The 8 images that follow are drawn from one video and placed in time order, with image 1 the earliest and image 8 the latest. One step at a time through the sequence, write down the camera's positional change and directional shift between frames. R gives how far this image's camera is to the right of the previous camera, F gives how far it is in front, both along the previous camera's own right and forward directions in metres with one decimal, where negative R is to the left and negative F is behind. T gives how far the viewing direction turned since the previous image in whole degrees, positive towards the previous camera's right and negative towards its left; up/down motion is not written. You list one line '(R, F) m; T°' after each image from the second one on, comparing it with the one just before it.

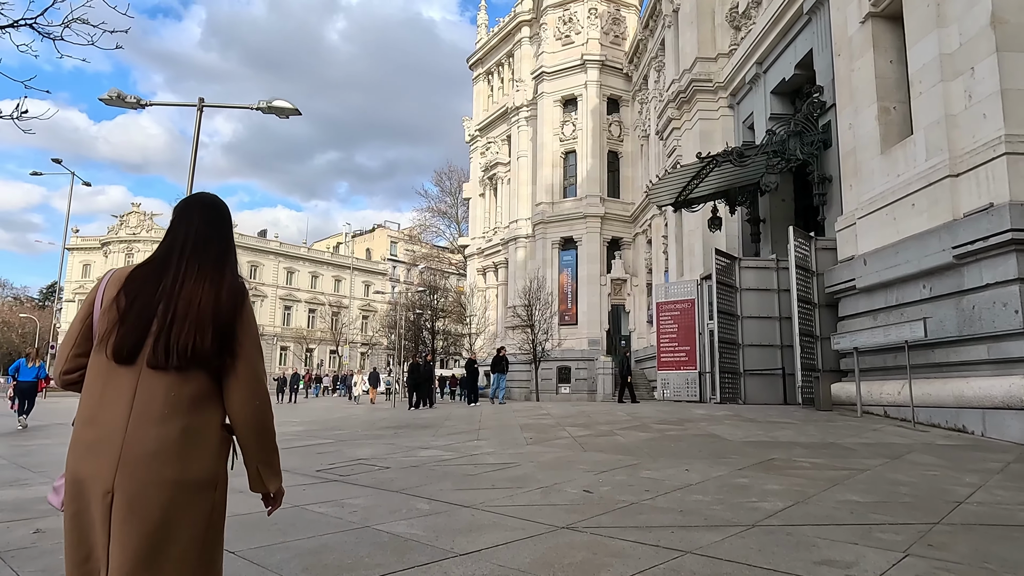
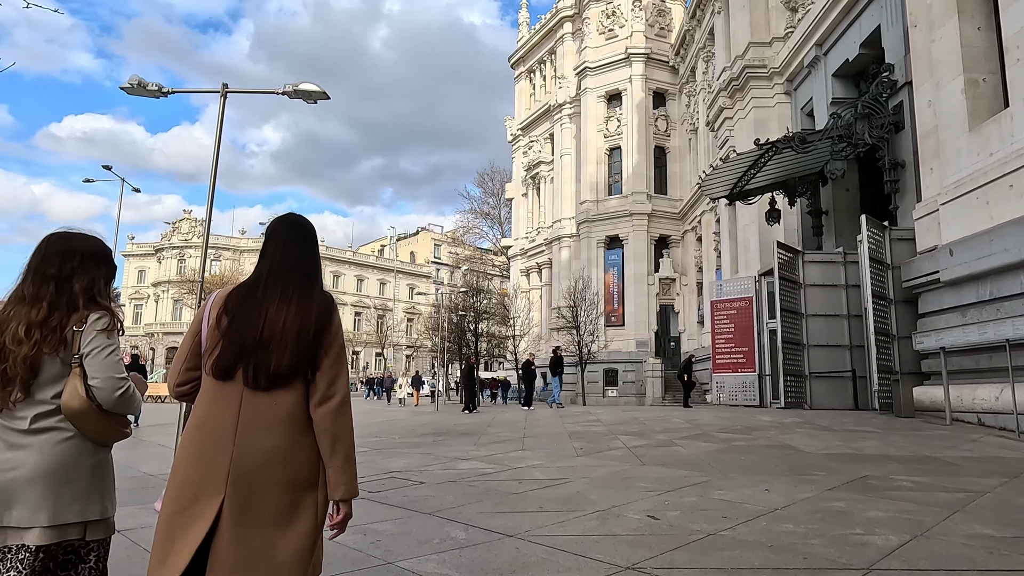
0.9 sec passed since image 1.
(0.0, +0.9) m; -4°
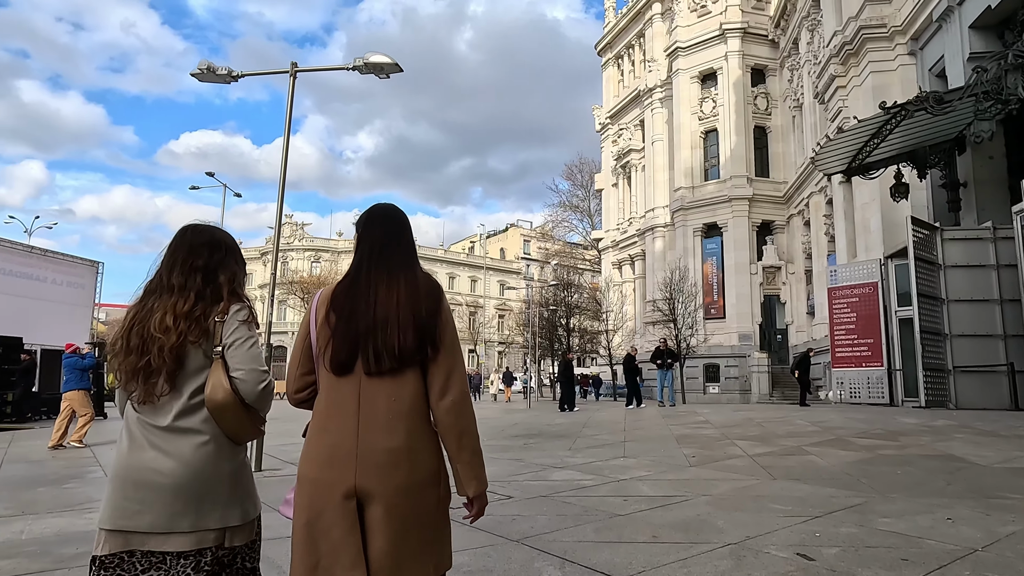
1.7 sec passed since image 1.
(-0.1, +1.1) m; -8°
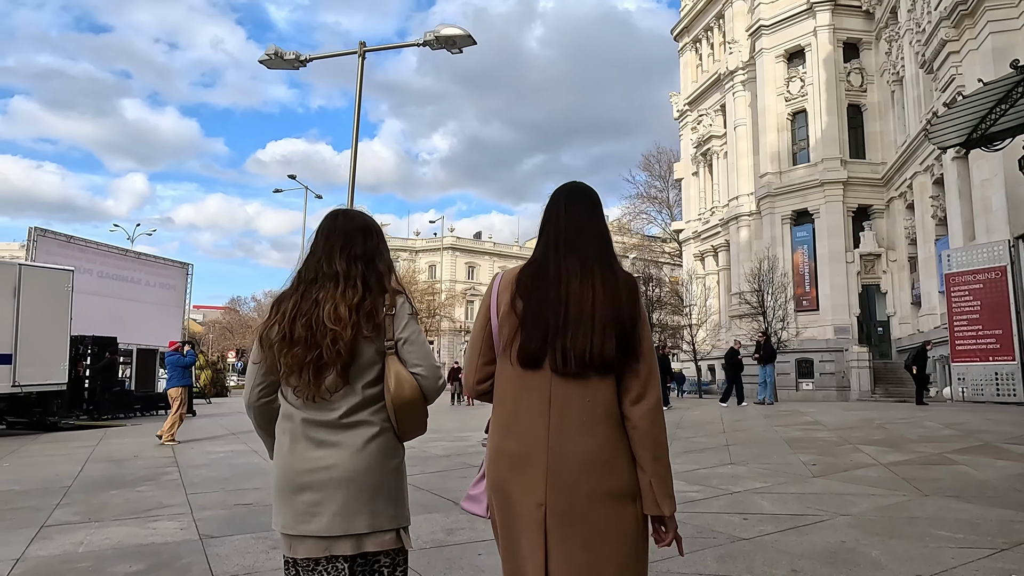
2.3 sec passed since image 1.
(-0.1, +0.8) m; -6°
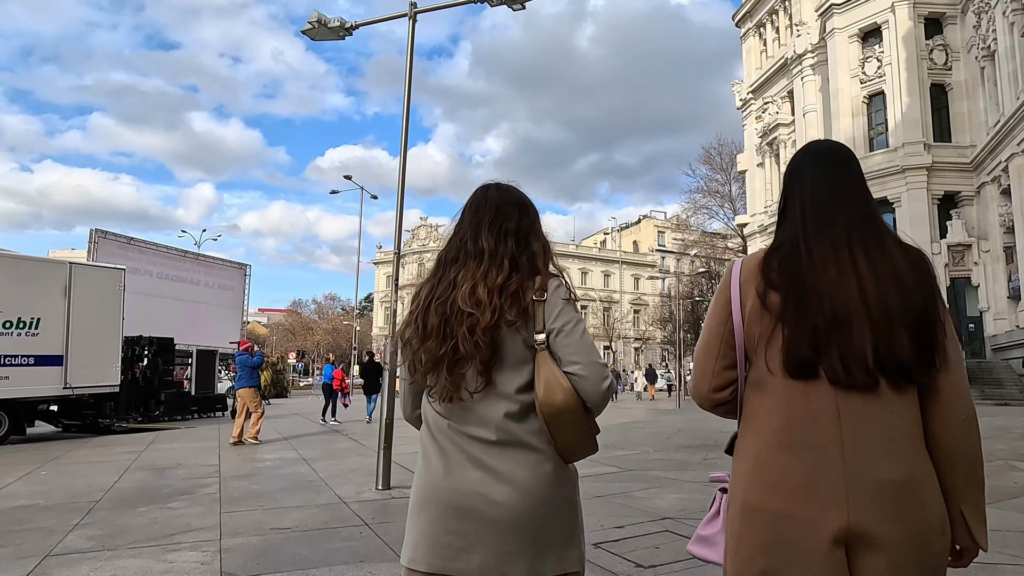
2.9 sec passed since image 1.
(-0.2, +1.1) m; -5°
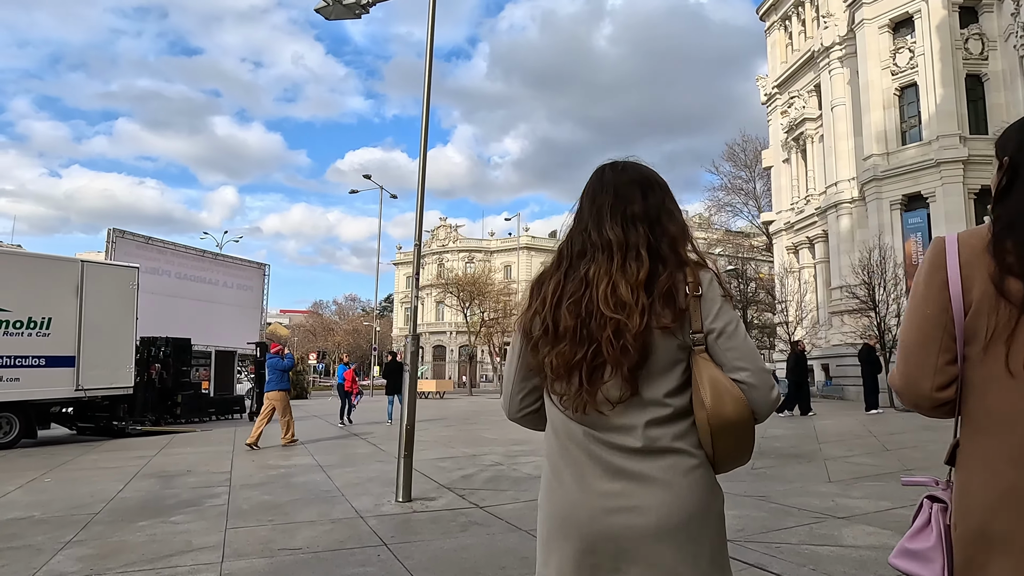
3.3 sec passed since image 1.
(-0.1, +0.6) m; -2°
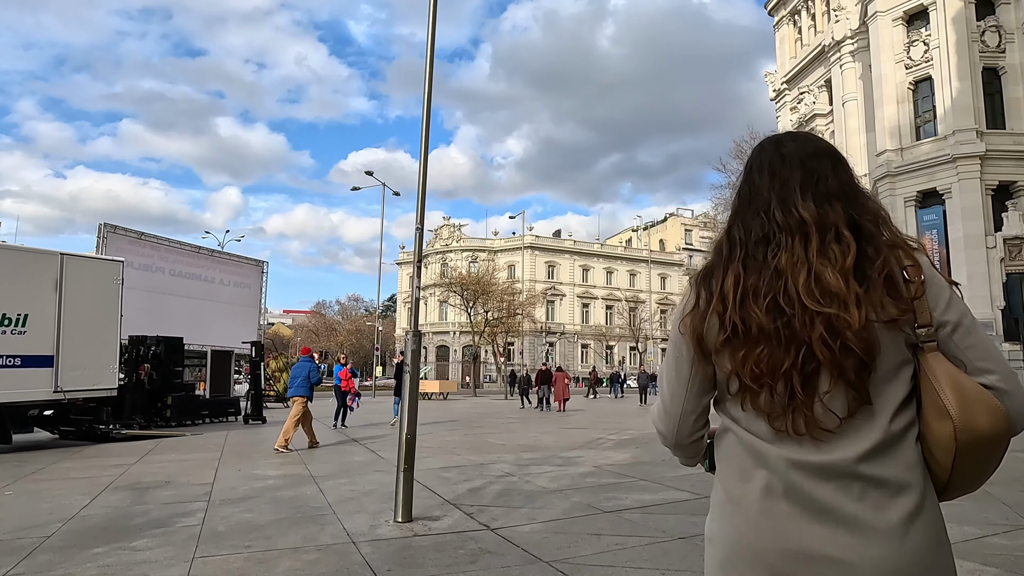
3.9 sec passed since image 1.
(-0.1, +0.8) m; 0°
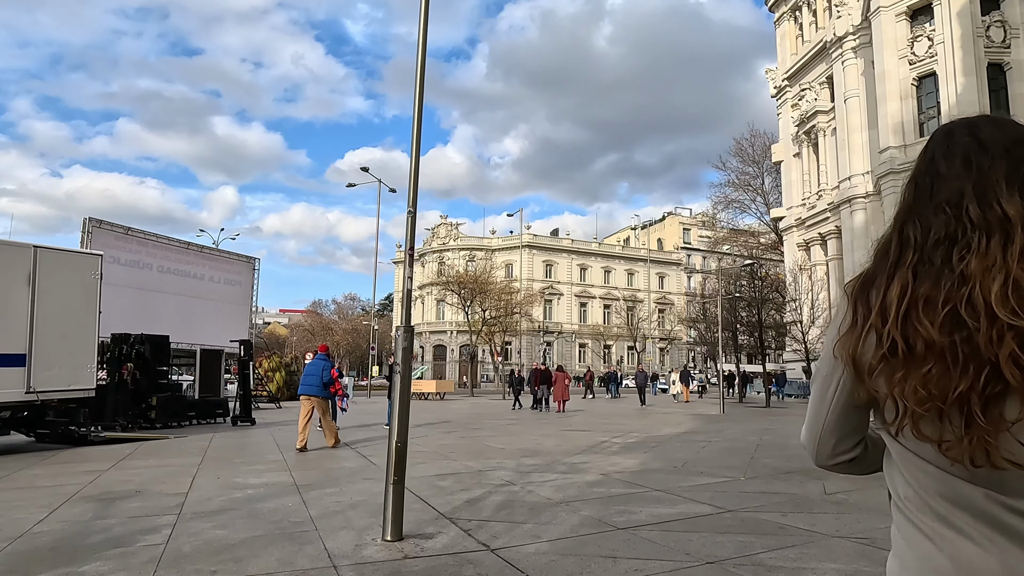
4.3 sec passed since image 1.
(0.0, +0.6) m; 0°
